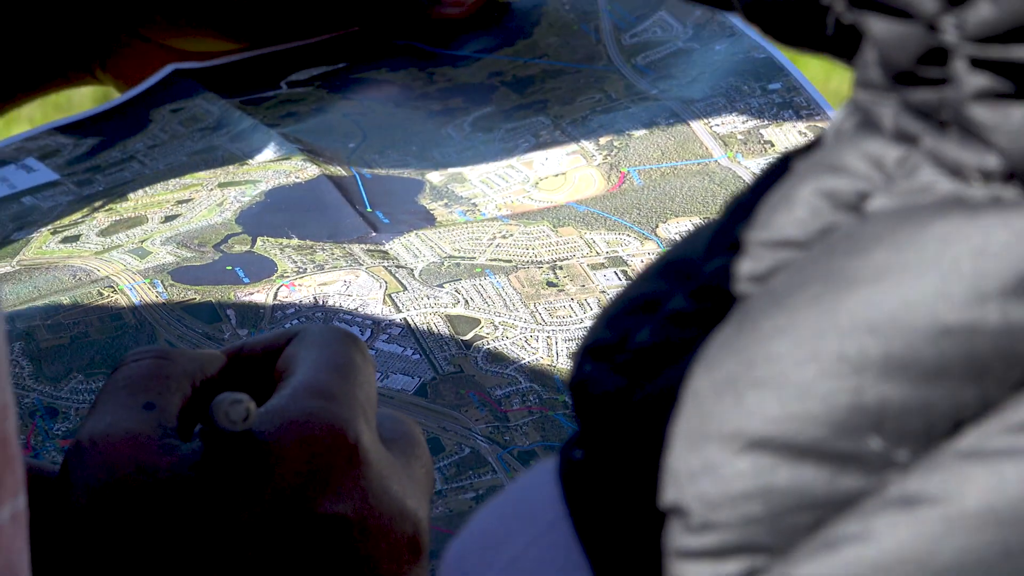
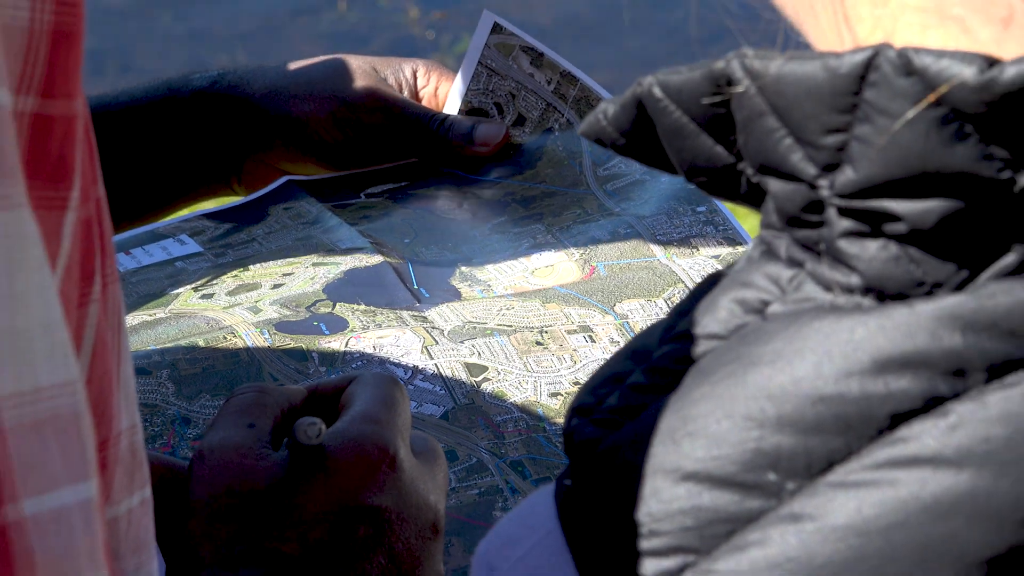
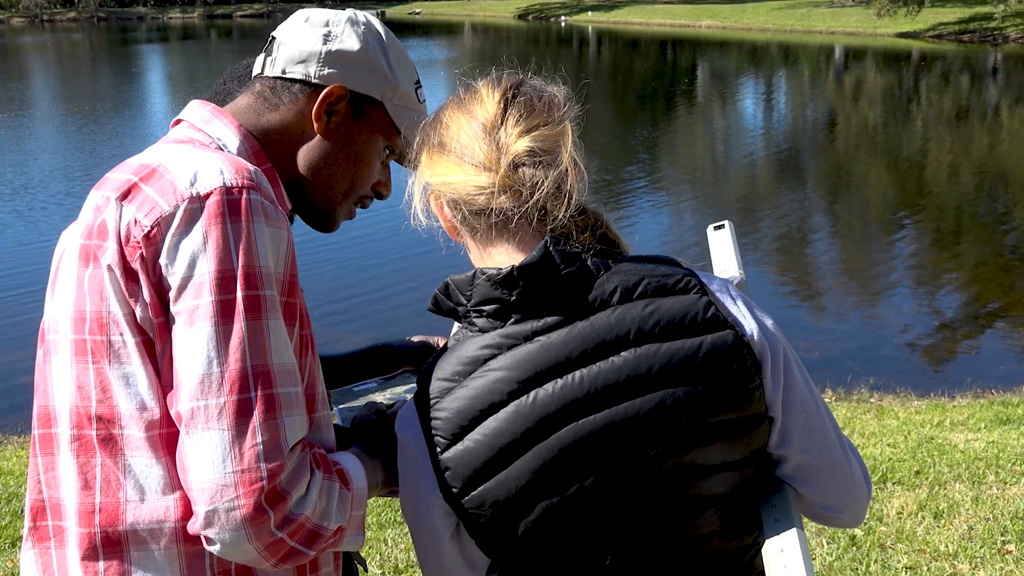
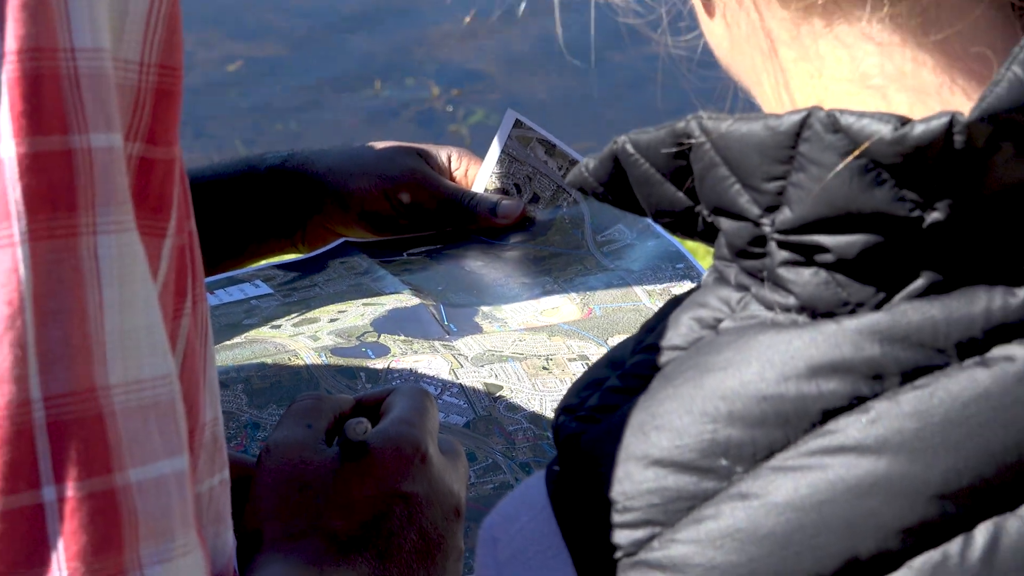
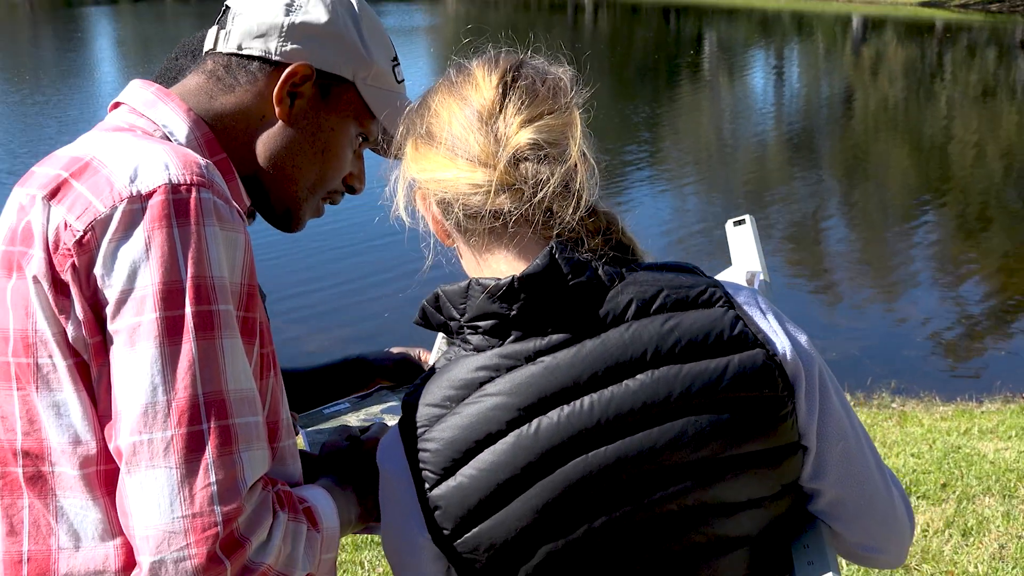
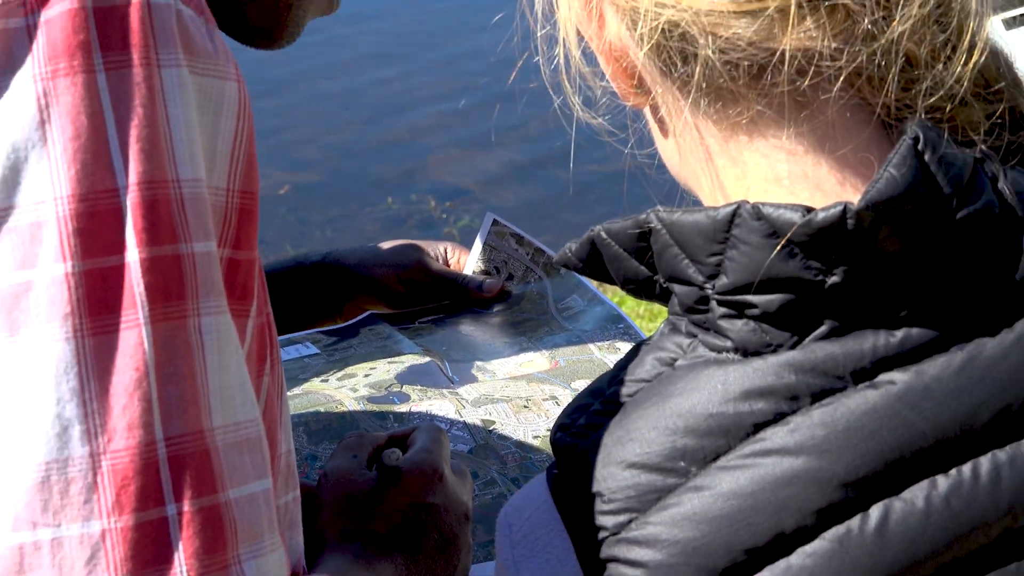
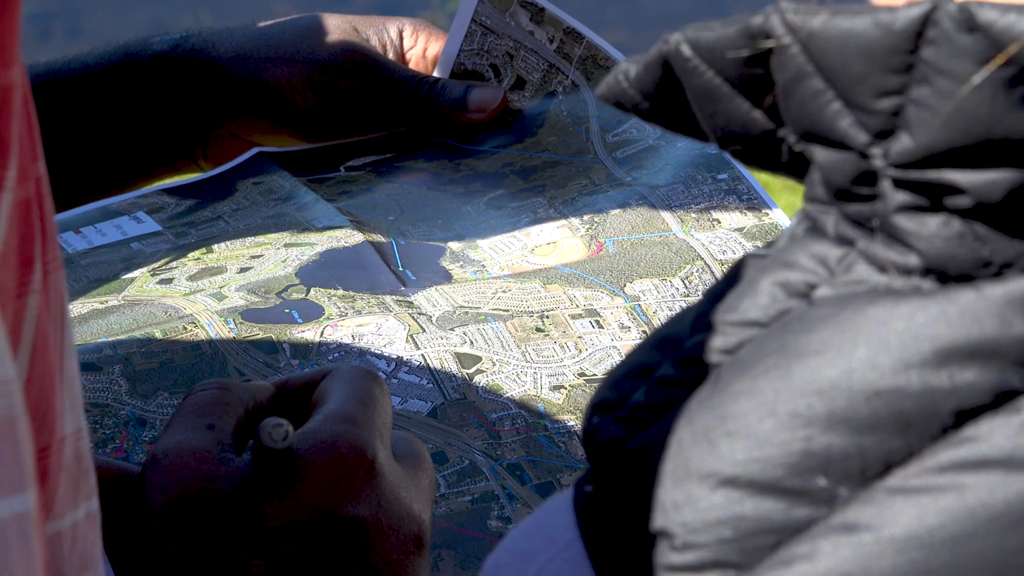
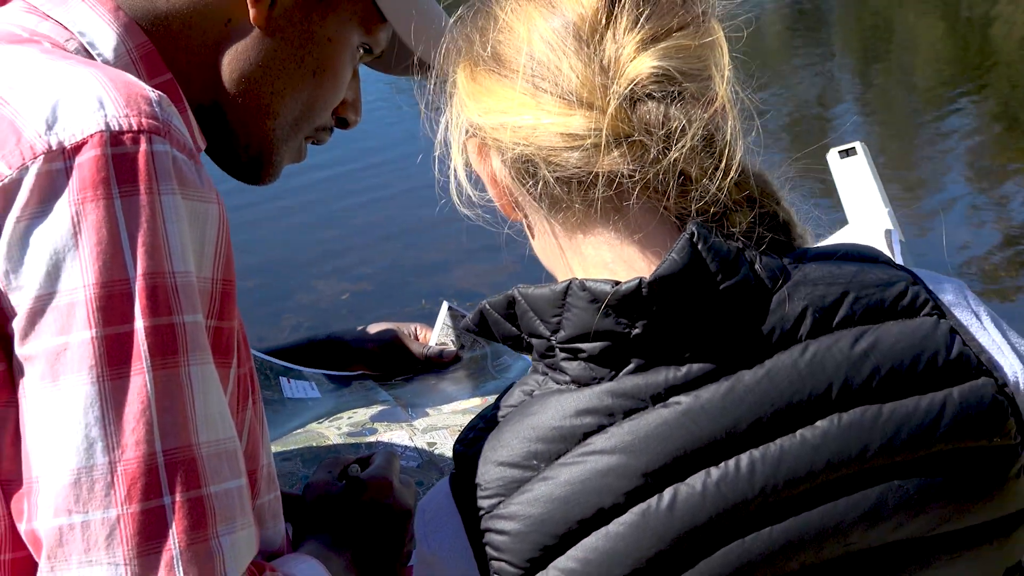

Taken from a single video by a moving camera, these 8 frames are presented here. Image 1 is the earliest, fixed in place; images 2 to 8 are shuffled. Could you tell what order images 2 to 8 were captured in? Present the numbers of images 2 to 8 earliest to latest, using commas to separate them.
7, 2, 4, 6, 8, 5, 3
